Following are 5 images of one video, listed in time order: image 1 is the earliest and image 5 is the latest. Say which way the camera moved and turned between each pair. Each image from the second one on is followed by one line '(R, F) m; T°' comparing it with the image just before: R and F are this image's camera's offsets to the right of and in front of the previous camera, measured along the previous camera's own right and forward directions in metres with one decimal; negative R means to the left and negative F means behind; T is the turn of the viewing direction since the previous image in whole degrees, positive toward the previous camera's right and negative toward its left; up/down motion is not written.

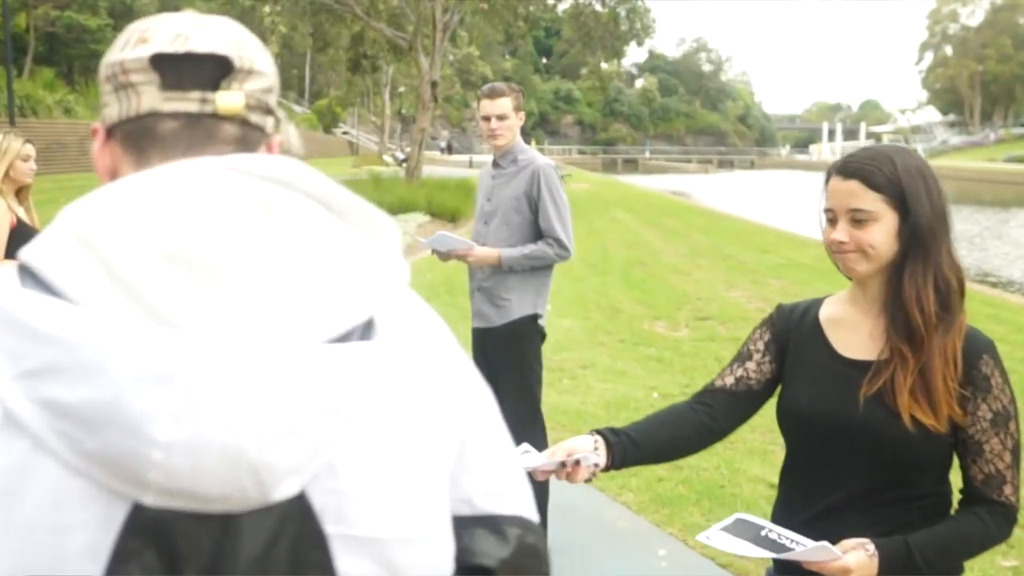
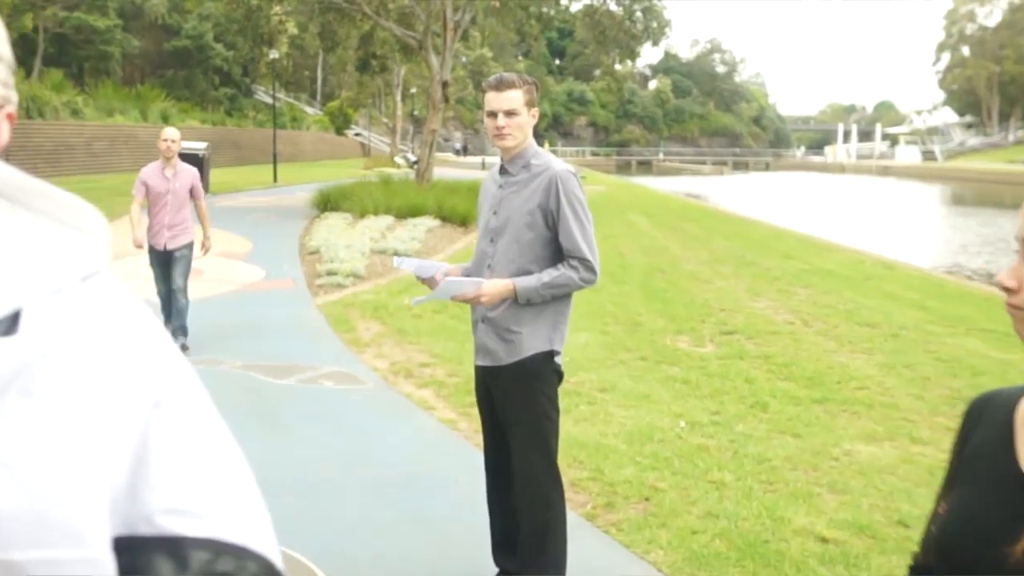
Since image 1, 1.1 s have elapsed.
(0.0, +0.8) m; -1°
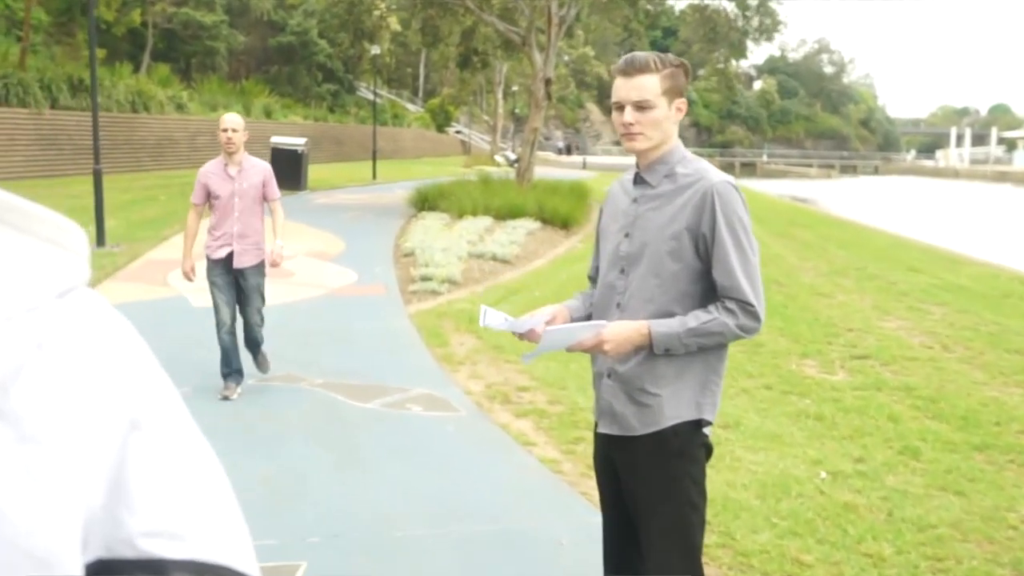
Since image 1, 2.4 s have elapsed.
(-0.1, +0.9) m; -5°
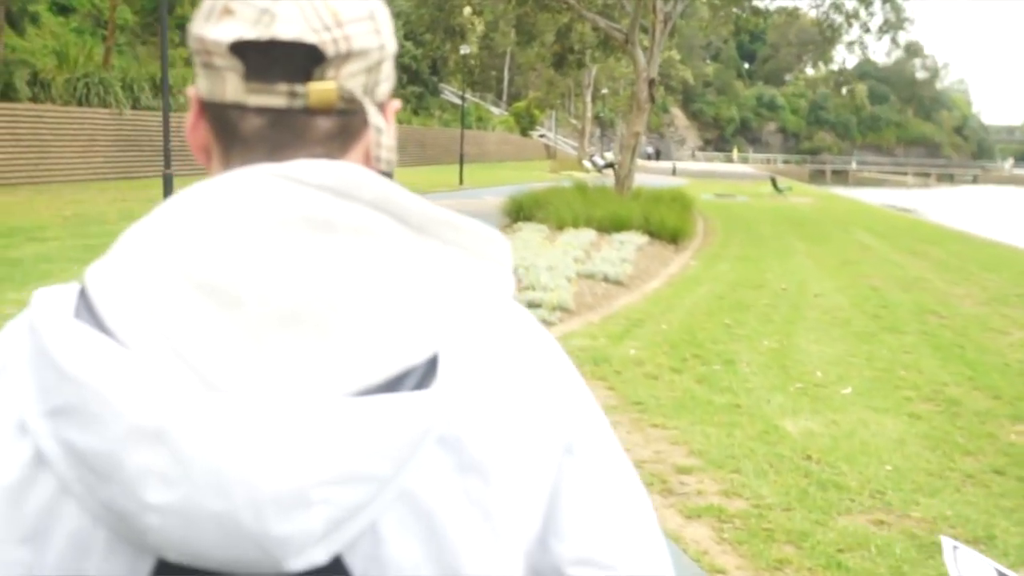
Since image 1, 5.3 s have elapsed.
(-0.4, +1.8) m; -4°
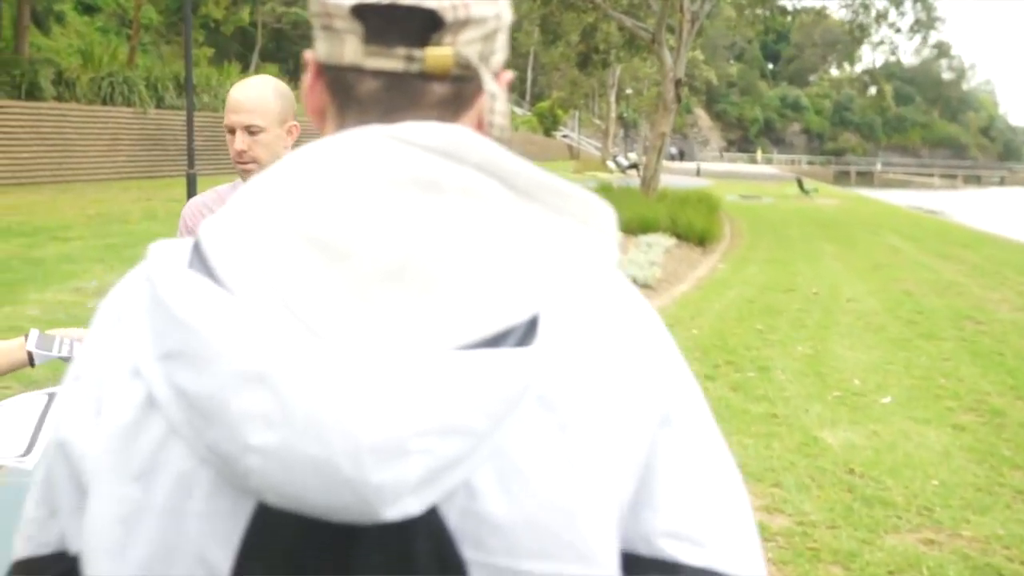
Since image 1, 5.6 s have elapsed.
(-0.1, +0.2) m; -1°
